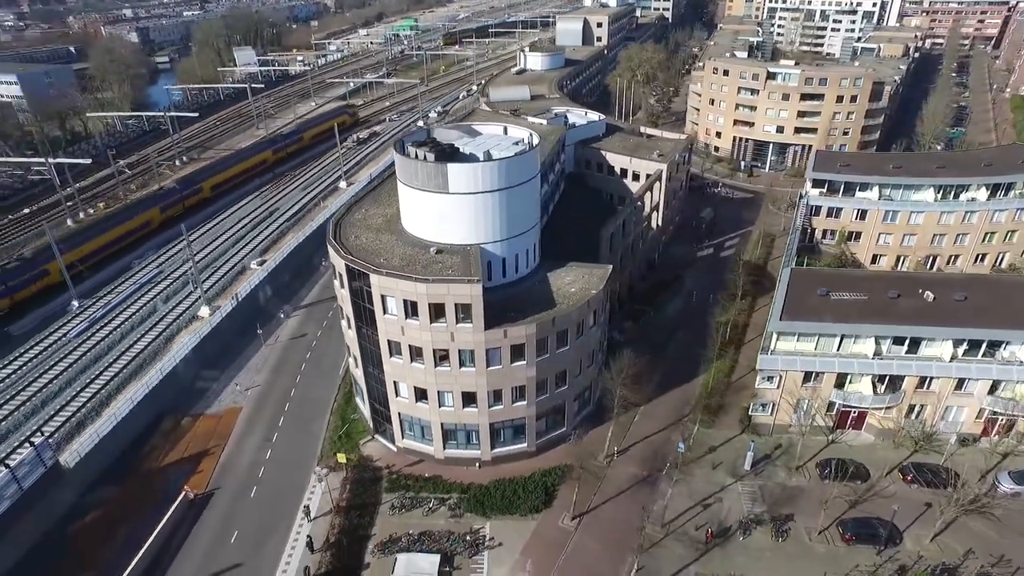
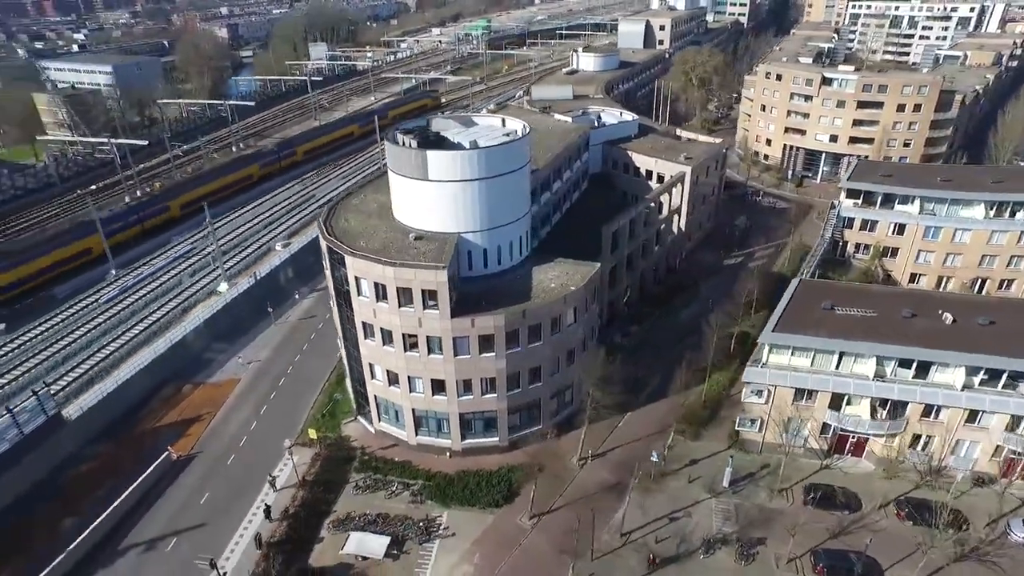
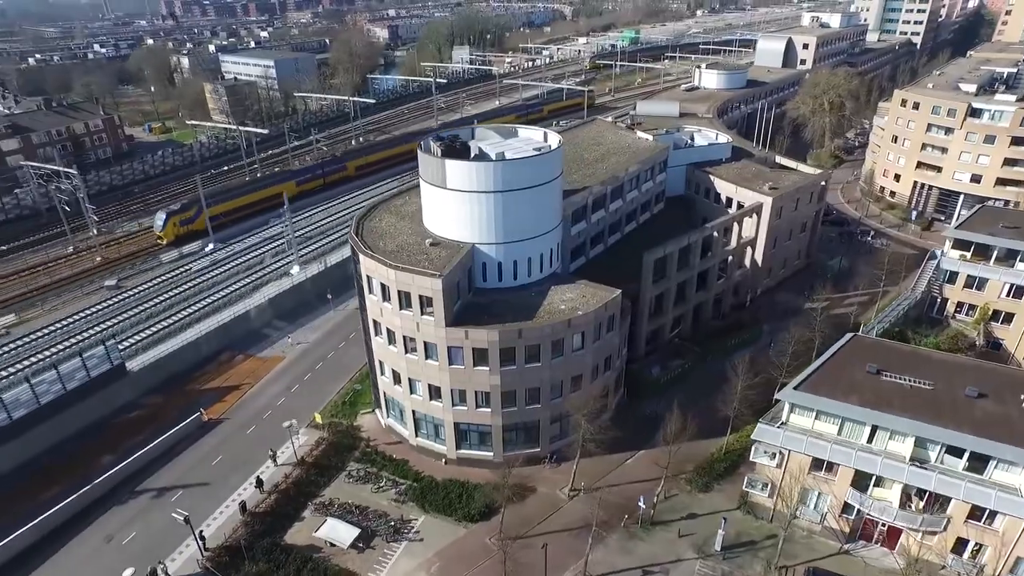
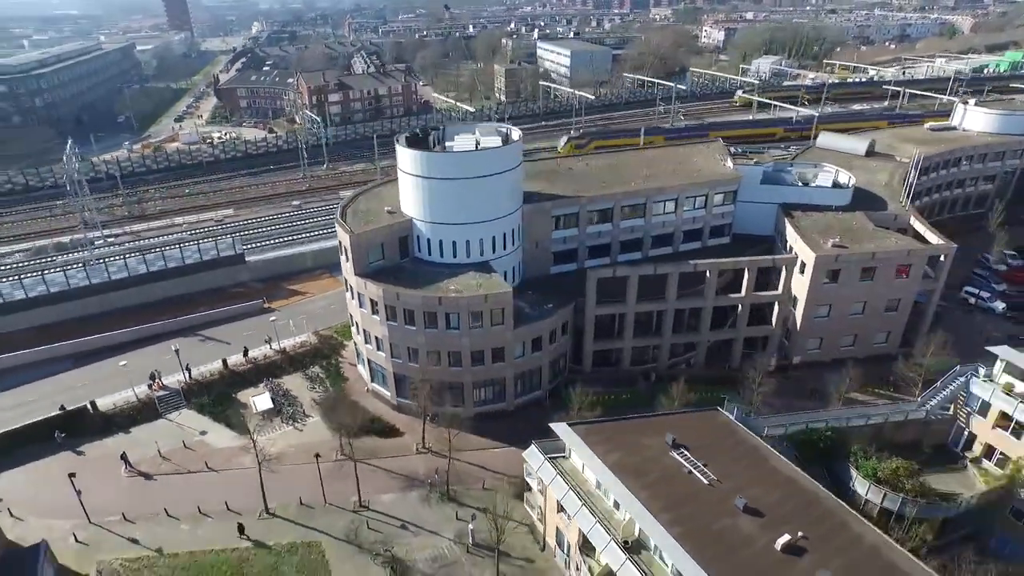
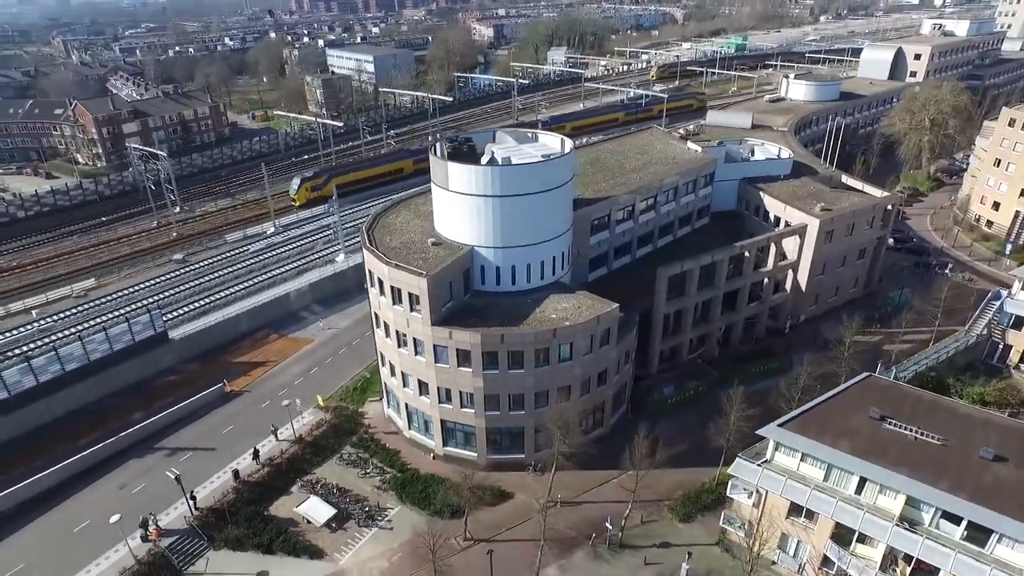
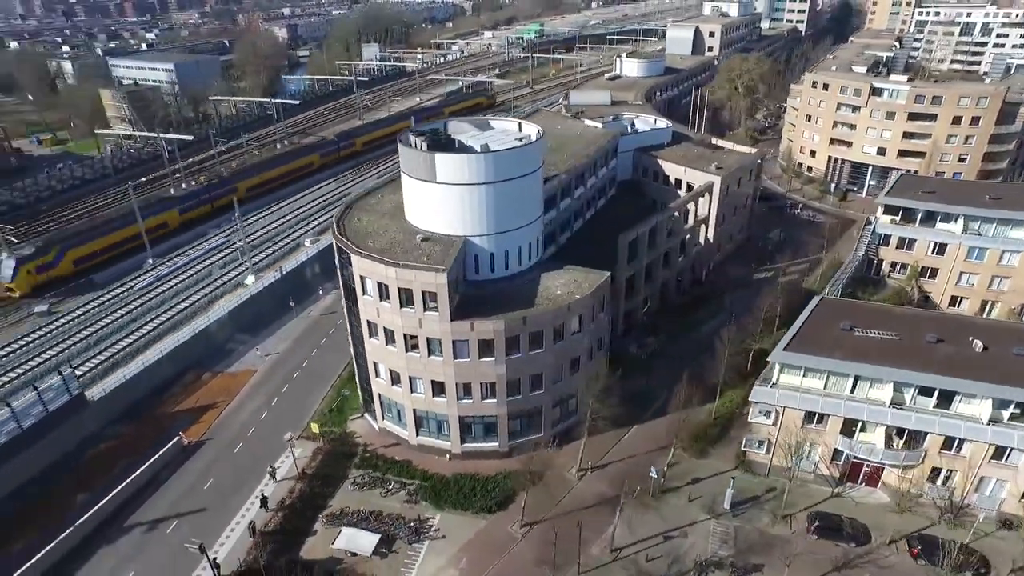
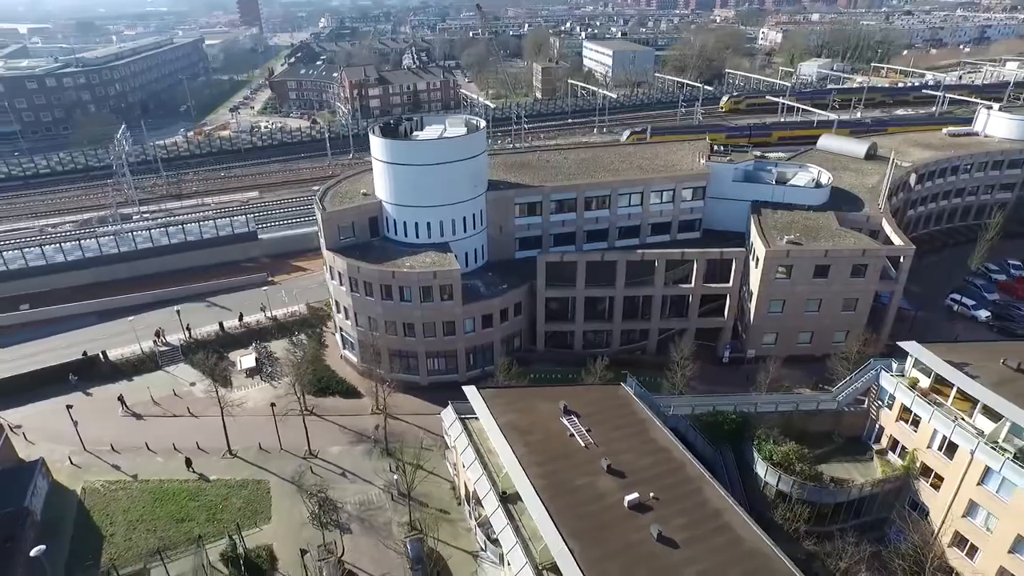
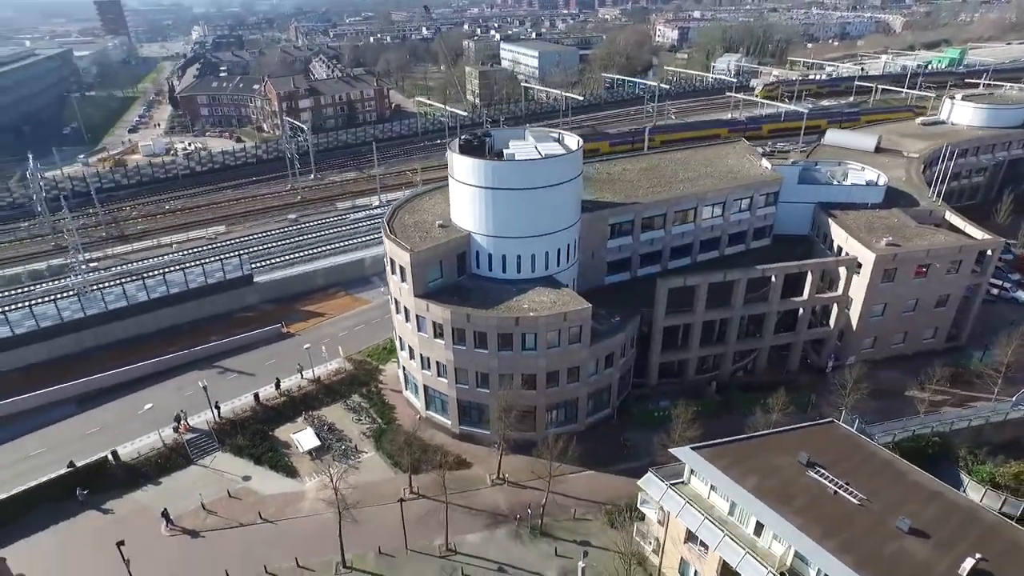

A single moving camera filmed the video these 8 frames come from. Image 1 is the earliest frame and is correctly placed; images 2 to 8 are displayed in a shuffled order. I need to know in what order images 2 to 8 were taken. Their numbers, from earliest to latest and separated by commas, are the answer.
2, 6, 3, 5, 8, 4, 7
